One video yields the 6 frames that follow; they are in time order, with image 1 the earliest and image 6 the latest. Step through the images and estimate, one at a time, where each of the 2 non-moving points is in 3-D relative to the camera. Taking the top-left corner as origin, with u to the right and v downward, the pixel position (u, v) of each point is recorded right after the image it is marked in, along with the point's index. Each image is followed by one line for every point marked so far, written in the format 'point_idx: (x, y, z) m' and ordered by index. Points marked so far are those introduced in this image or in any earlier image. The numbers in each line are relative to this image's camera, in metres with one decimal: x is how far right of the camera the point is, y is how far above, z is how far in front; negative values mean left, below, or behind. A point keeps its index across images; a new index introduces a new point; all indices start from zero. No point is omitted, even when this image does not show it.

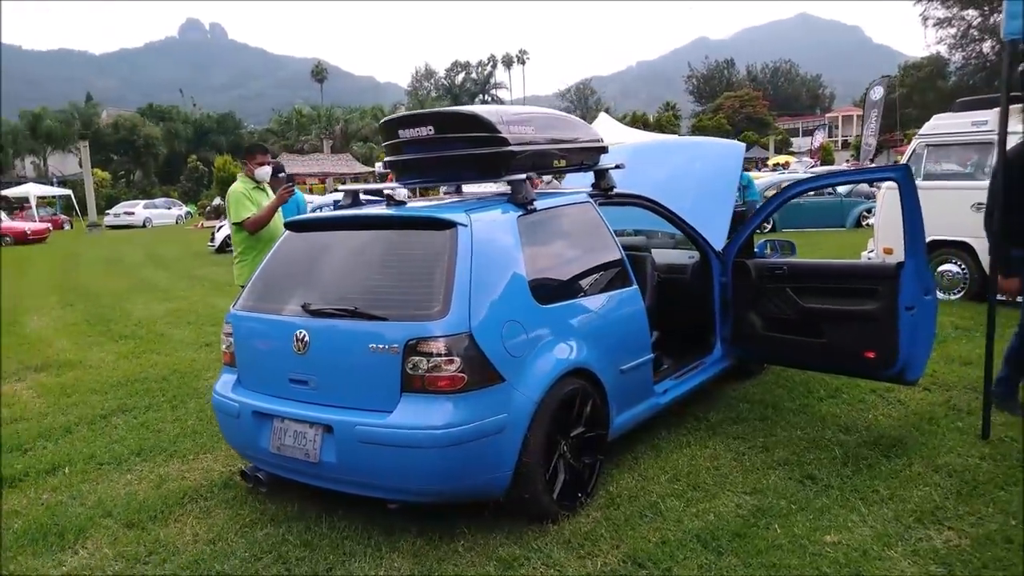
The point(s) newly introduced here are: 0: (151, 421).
0: (-2.4, -0.9, +4.9) m
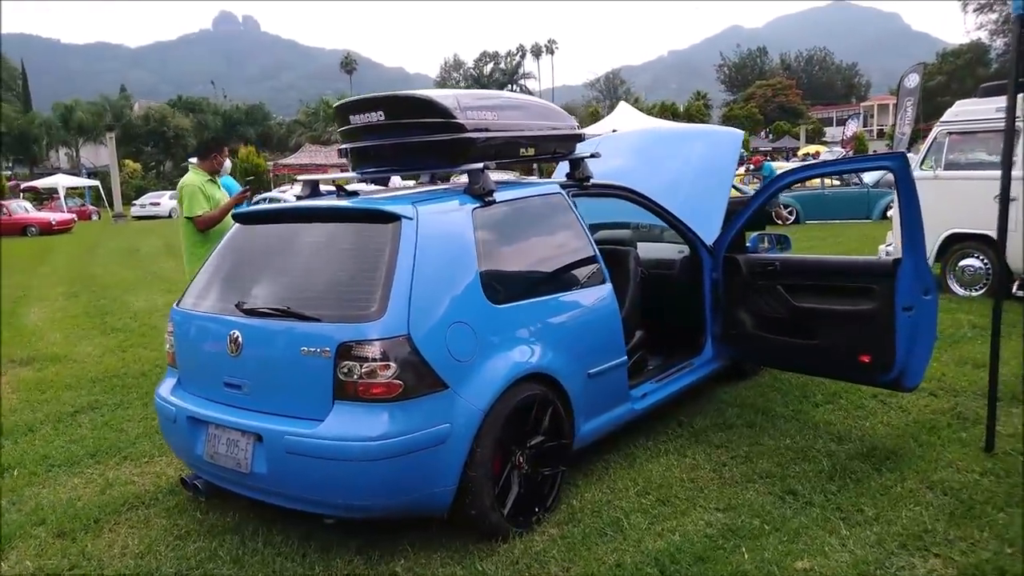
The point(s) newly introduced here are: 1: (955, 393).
0: (-2.5, -0.8, +4.7) m
1: (+2.5, -0.6, +4.2) m
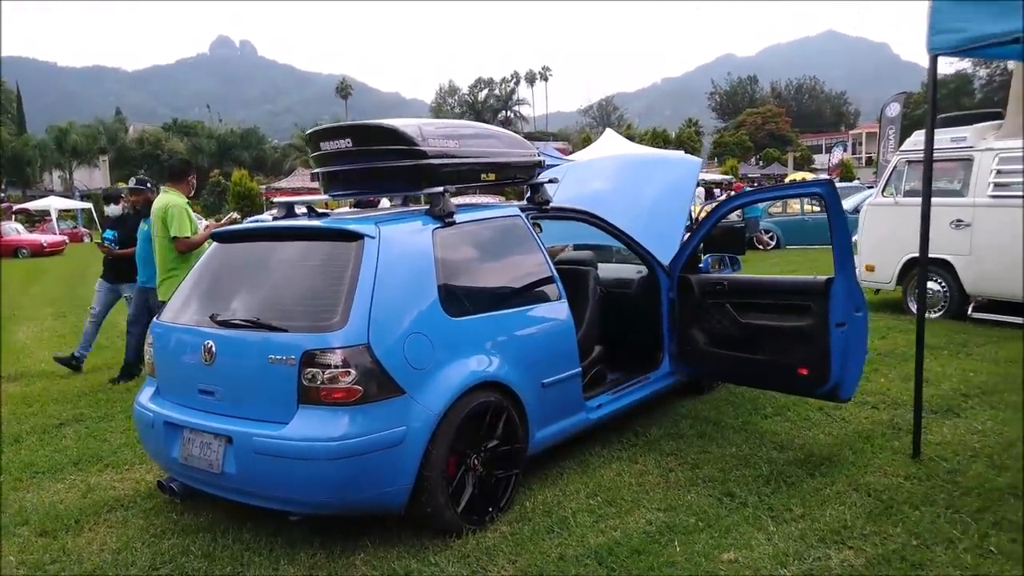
0: (-2.7, -0.9, +4.9) m
1: (+2.3, -0.7, +4.5) m
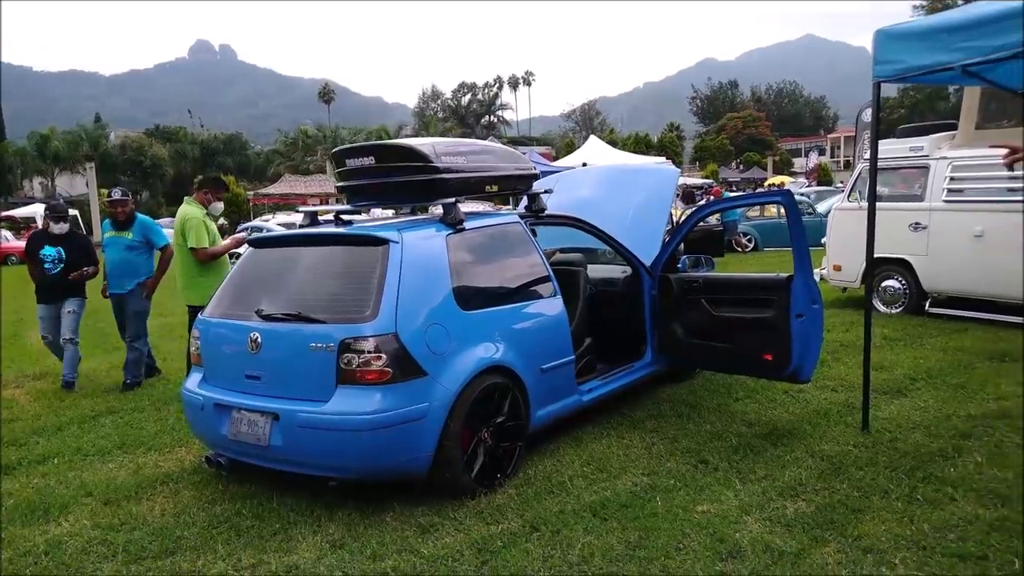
0: (-2.7, -0.9, +5.4) m
1: (+2.3, -0.7, +5.1) m
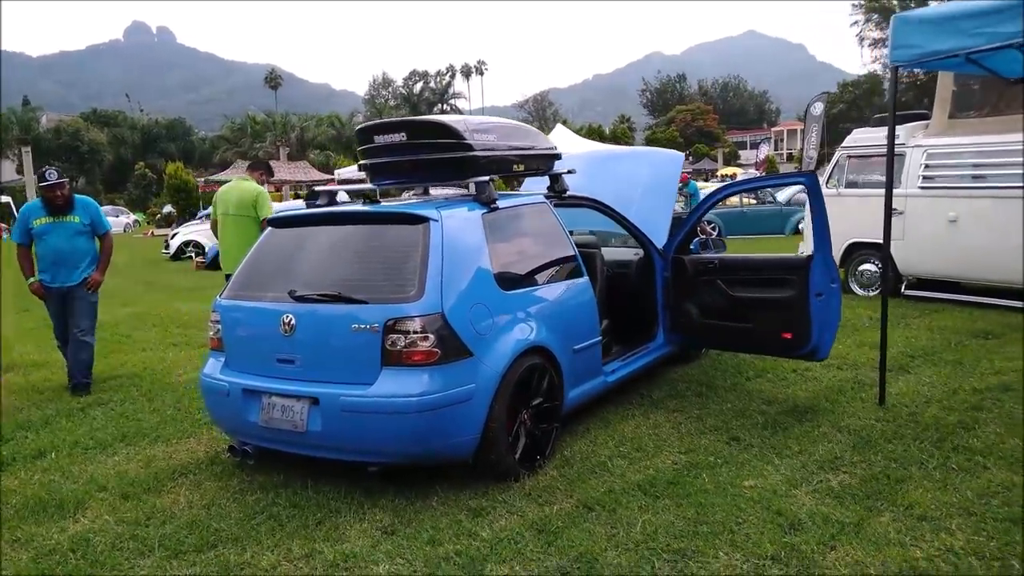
0: (-2.6, -0.8, +5.2) m
1: (+2.4, -0.5, +5.2) m
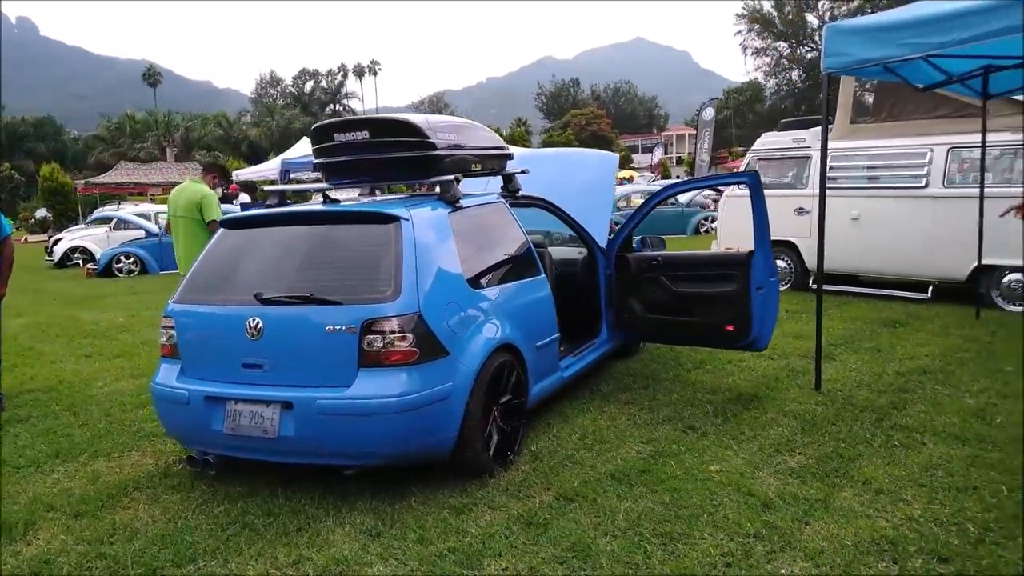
0: (-2.9, -0.9, +4.8) m
1: (+2.0, -0.5, +5.6) m
